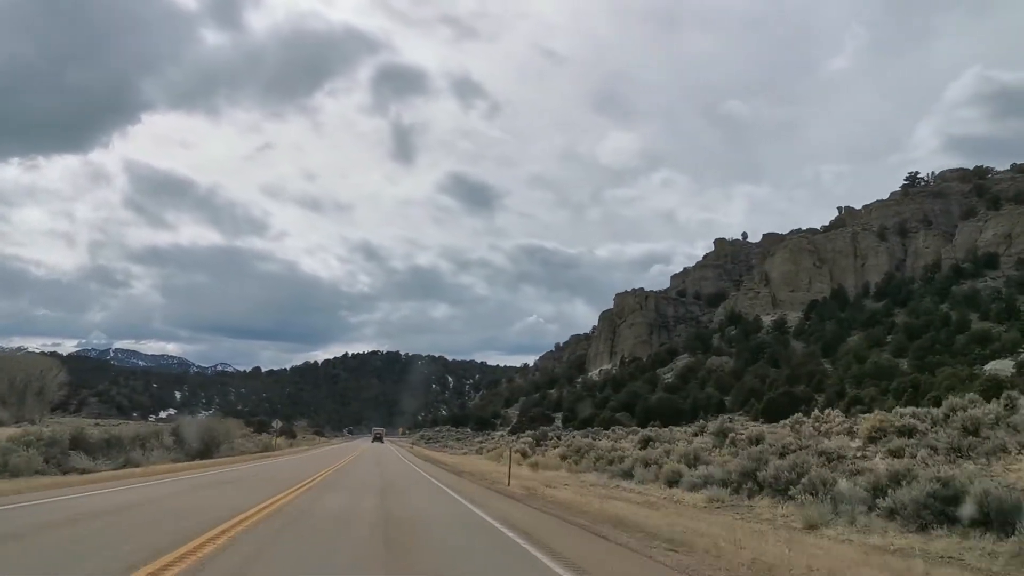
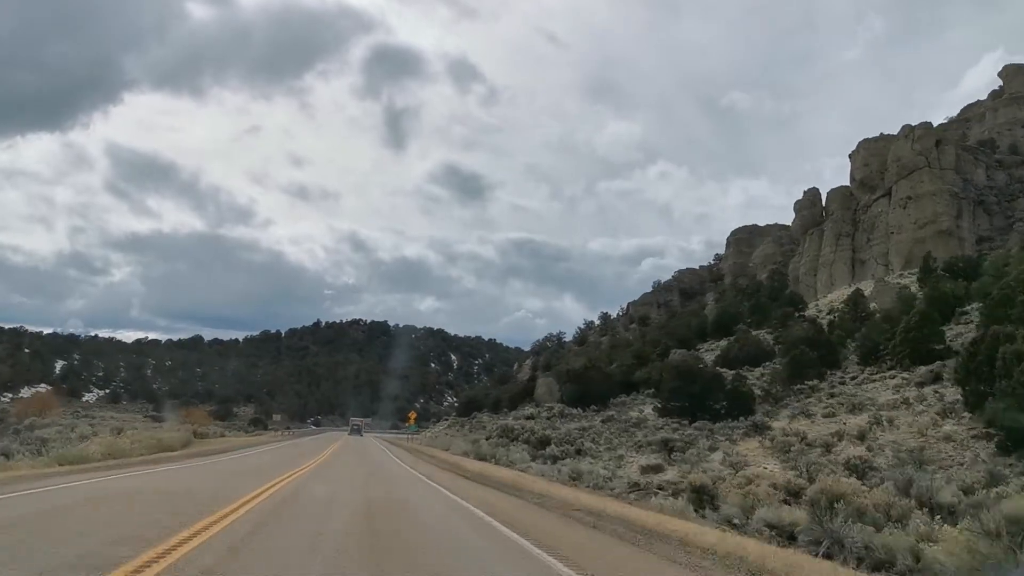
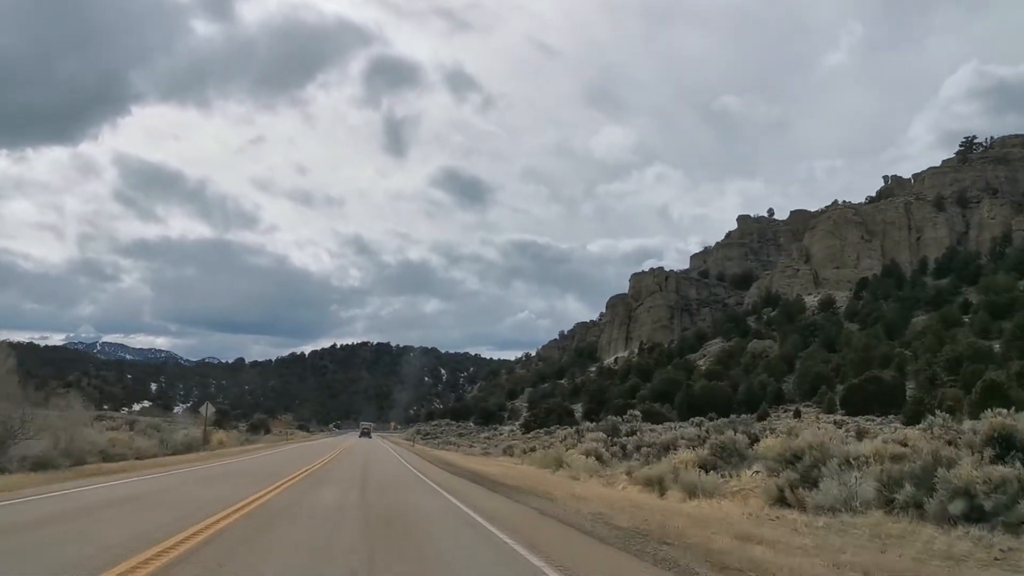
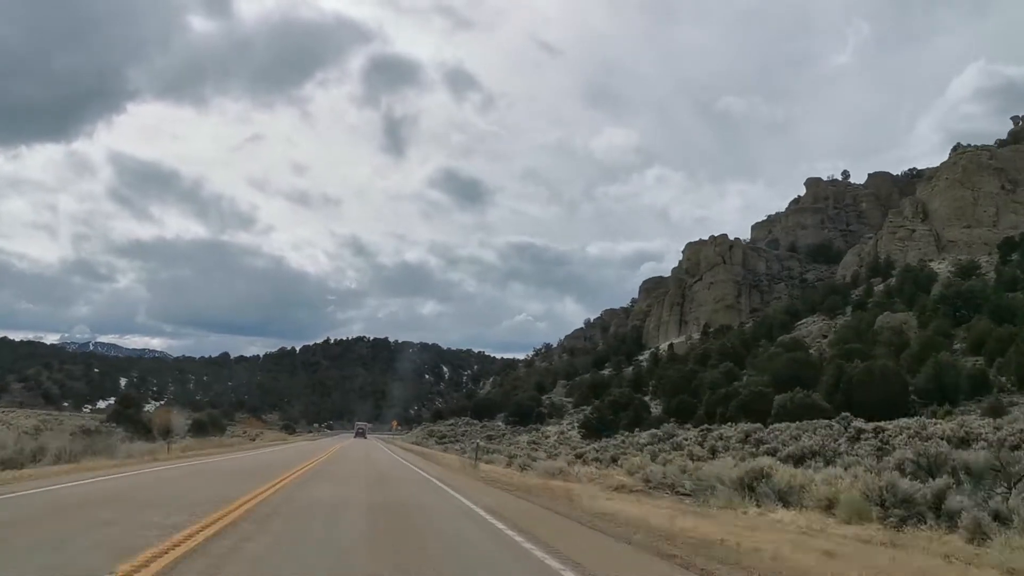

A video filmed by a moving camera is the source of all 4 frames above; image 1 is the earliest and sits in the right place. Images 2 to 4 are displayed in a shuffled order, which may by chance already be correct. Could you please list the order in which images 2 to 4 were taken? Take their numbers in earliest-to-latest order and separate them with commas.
3, 4, 2
